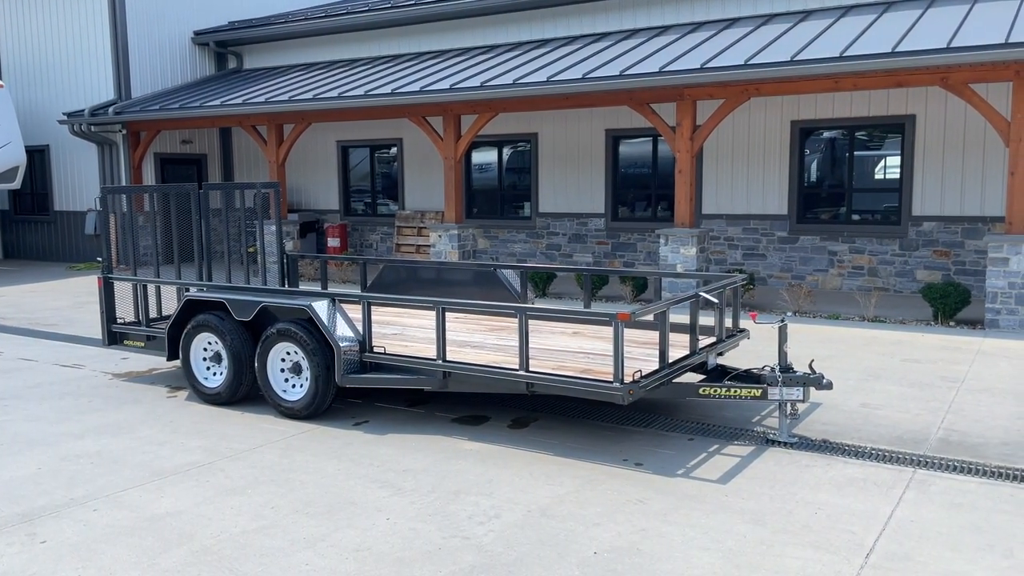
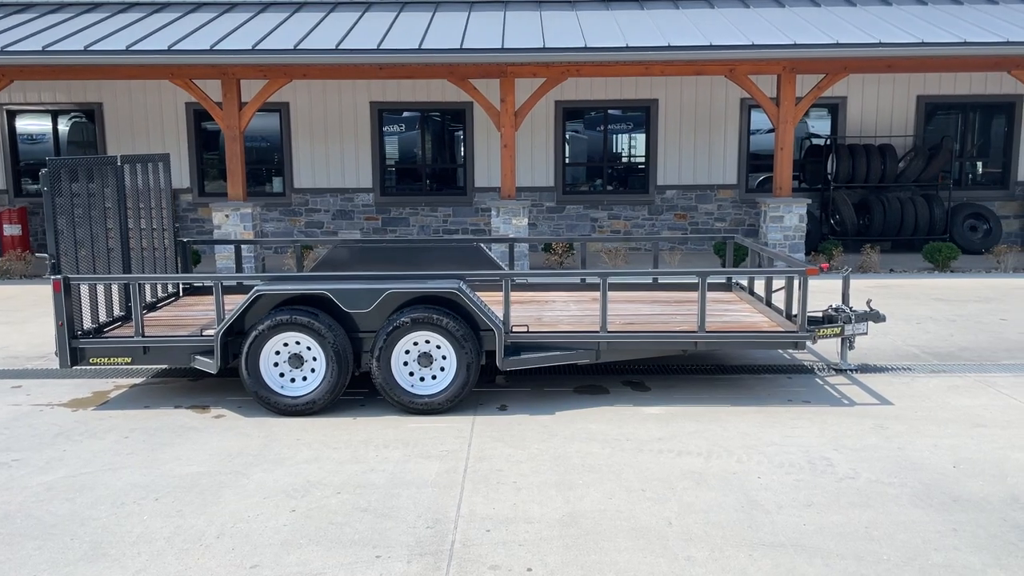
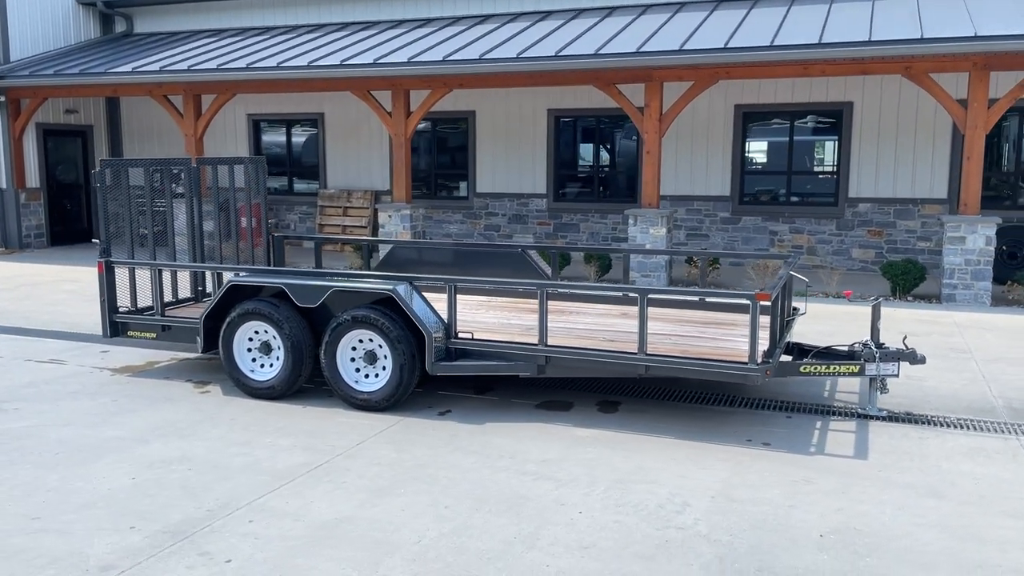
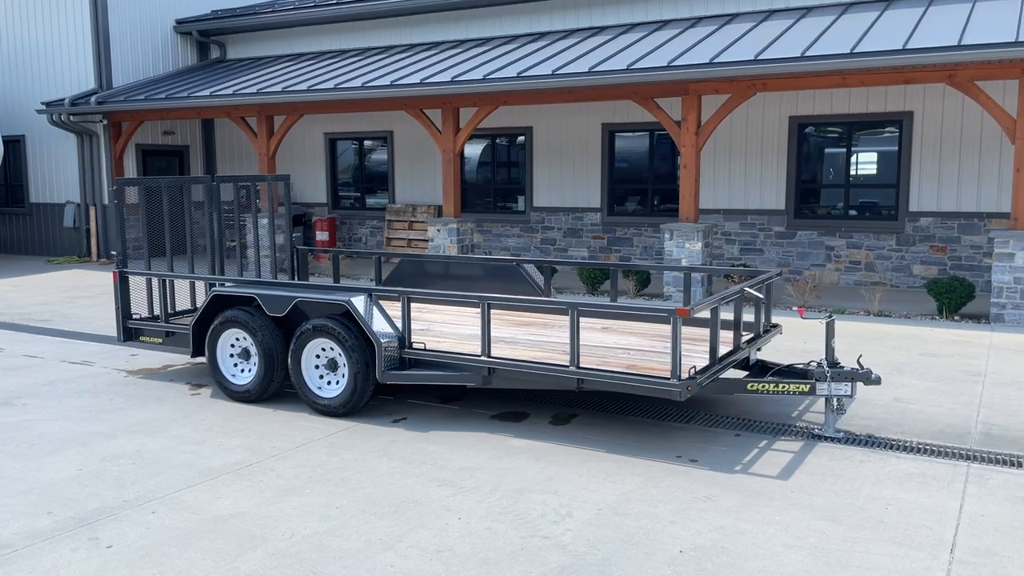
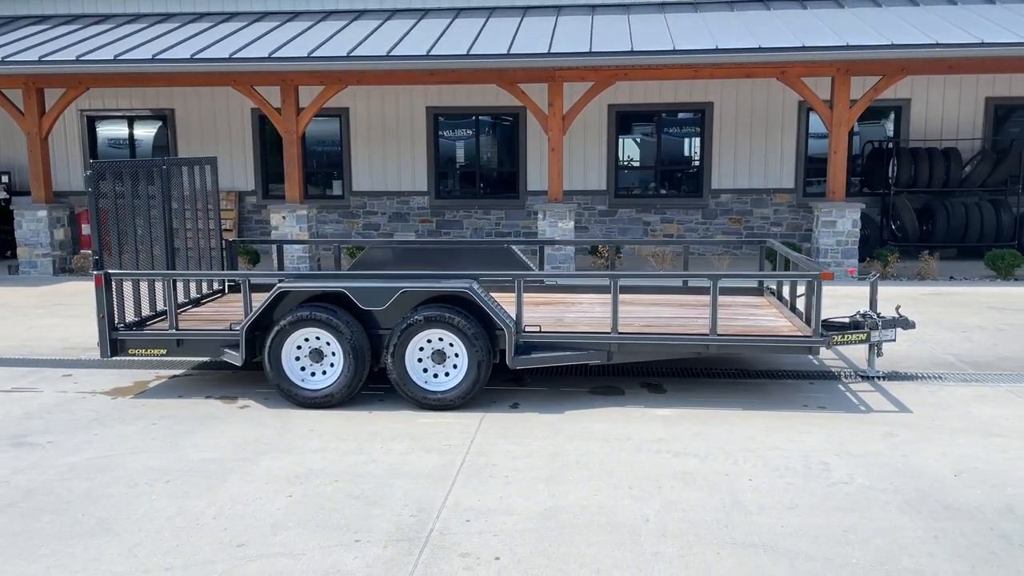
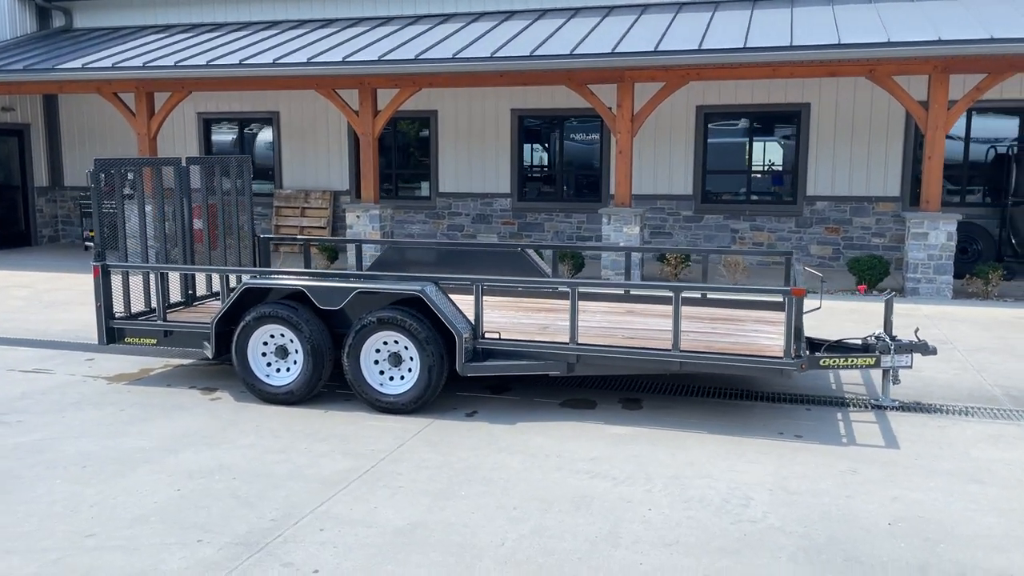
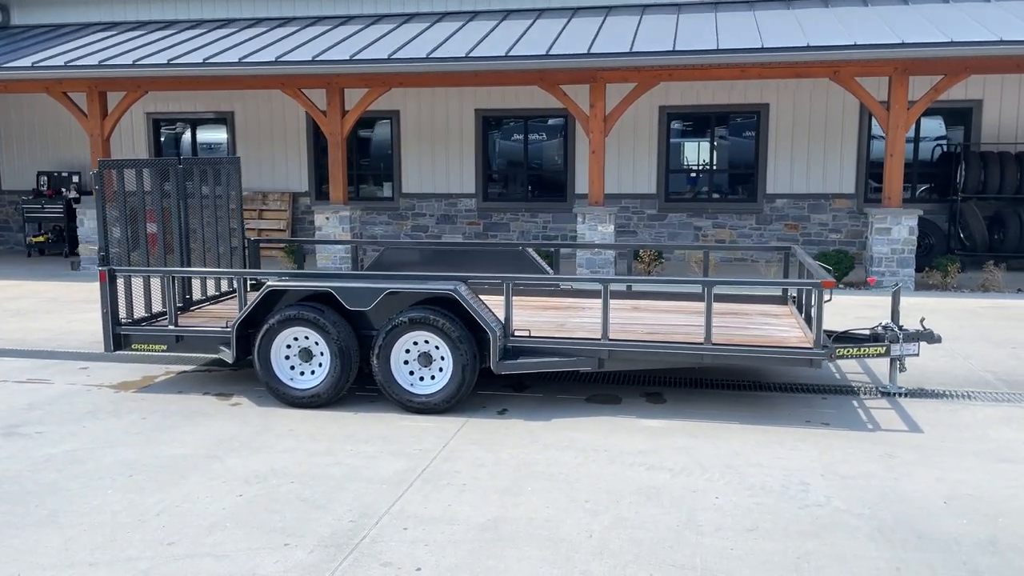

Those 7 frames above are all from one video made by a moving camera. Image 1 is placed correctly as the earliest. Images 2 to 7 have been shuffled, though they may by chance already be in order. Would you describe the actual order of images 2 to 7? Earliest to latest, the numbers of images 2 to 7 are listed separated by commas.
4, 3, 6, 7, 5, 2
